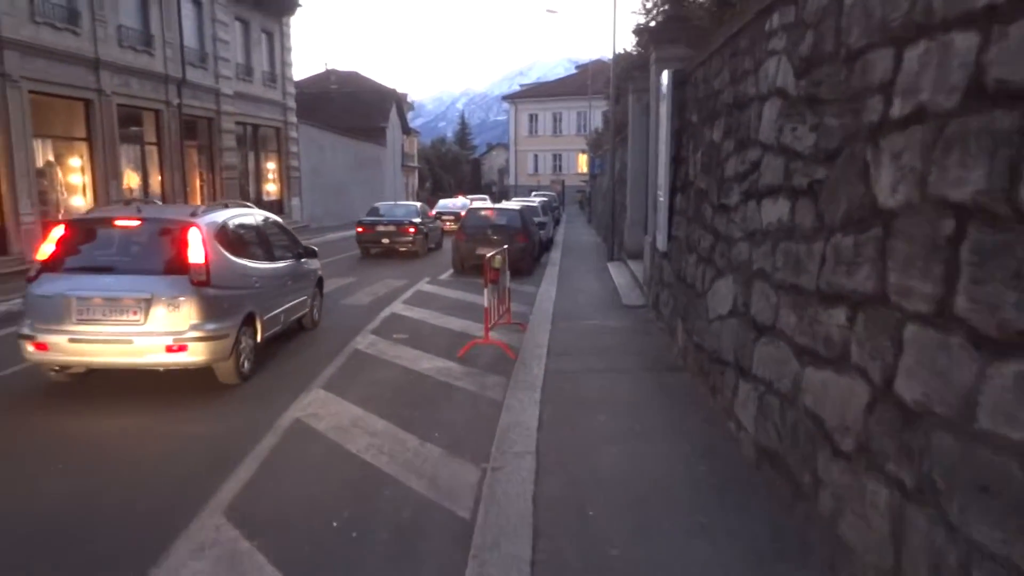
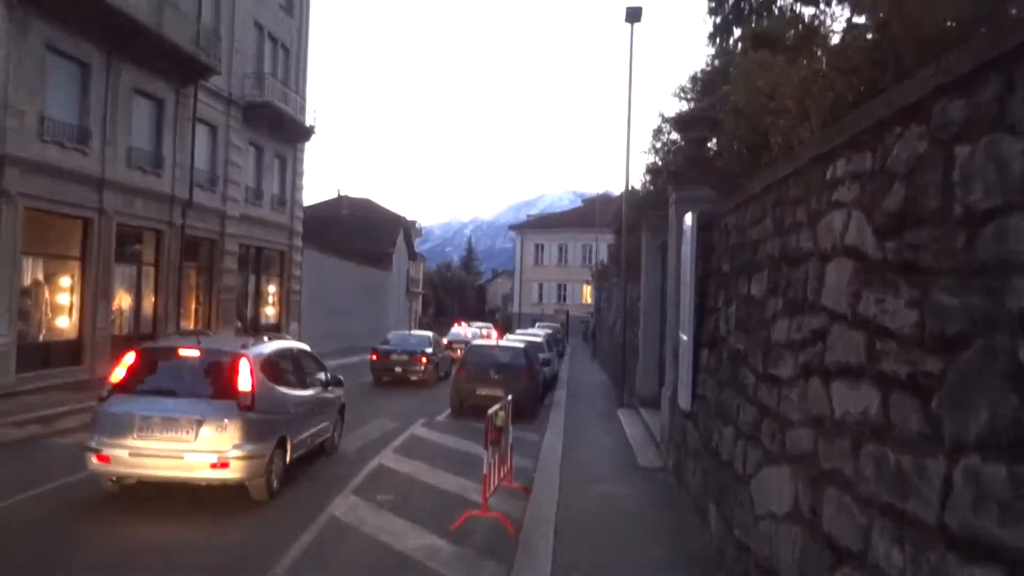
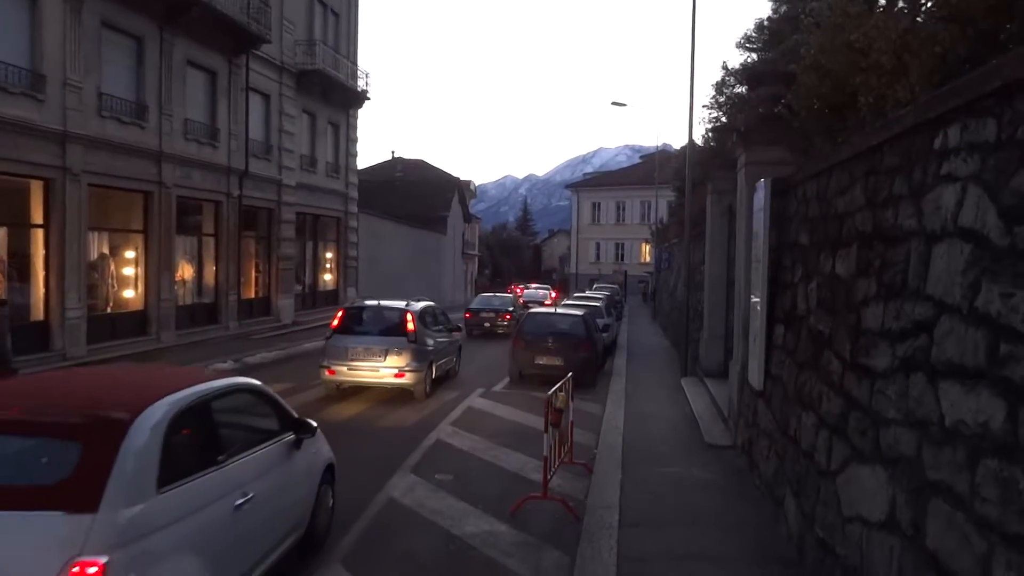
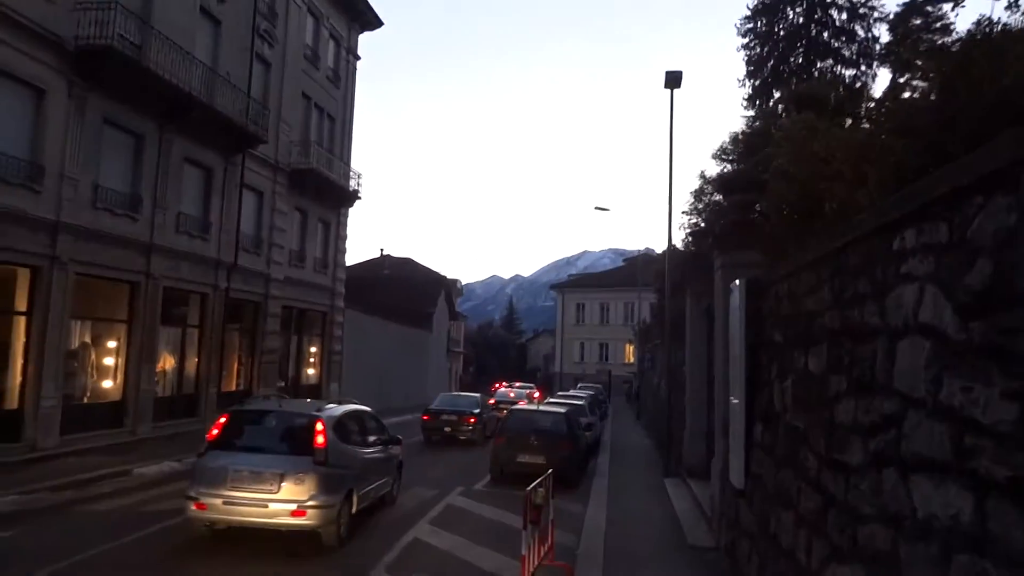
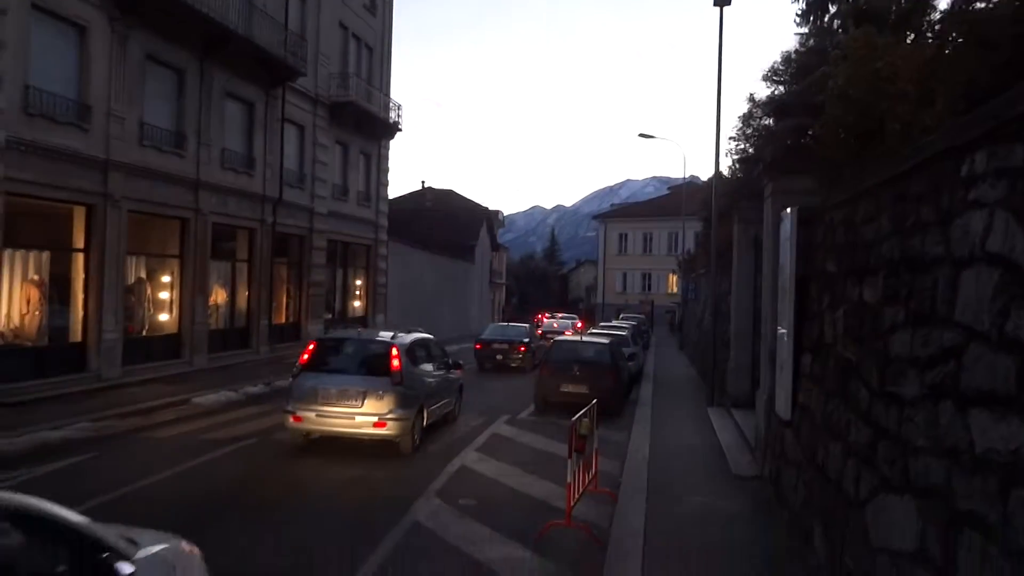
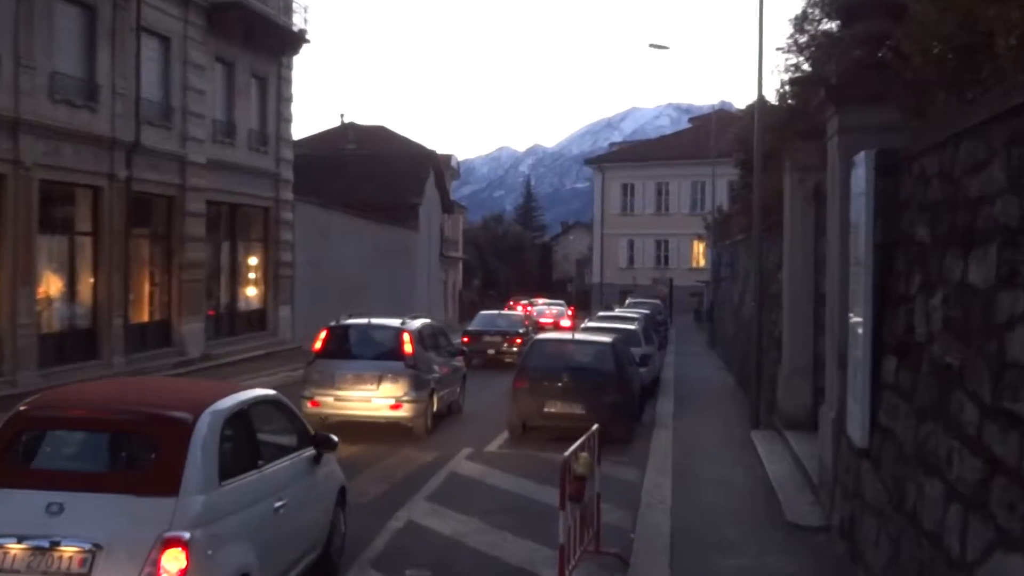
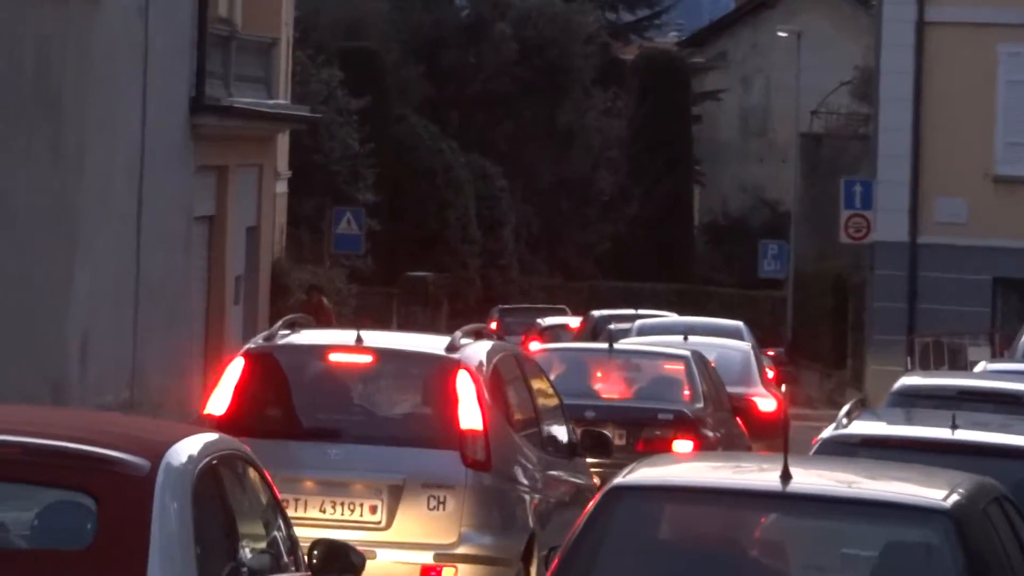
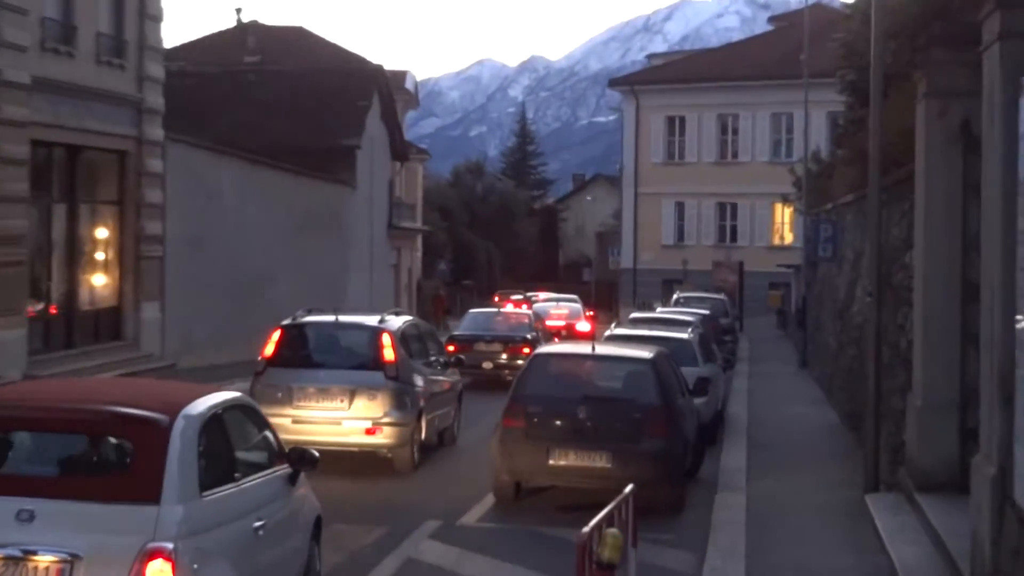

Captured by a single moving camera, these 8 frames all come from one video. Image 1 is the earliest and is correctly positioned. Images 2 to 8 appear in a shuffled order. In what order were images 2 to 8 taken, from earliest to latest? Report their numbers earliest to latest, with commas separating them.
2, 4, 5, 3, 6, 8, 7
